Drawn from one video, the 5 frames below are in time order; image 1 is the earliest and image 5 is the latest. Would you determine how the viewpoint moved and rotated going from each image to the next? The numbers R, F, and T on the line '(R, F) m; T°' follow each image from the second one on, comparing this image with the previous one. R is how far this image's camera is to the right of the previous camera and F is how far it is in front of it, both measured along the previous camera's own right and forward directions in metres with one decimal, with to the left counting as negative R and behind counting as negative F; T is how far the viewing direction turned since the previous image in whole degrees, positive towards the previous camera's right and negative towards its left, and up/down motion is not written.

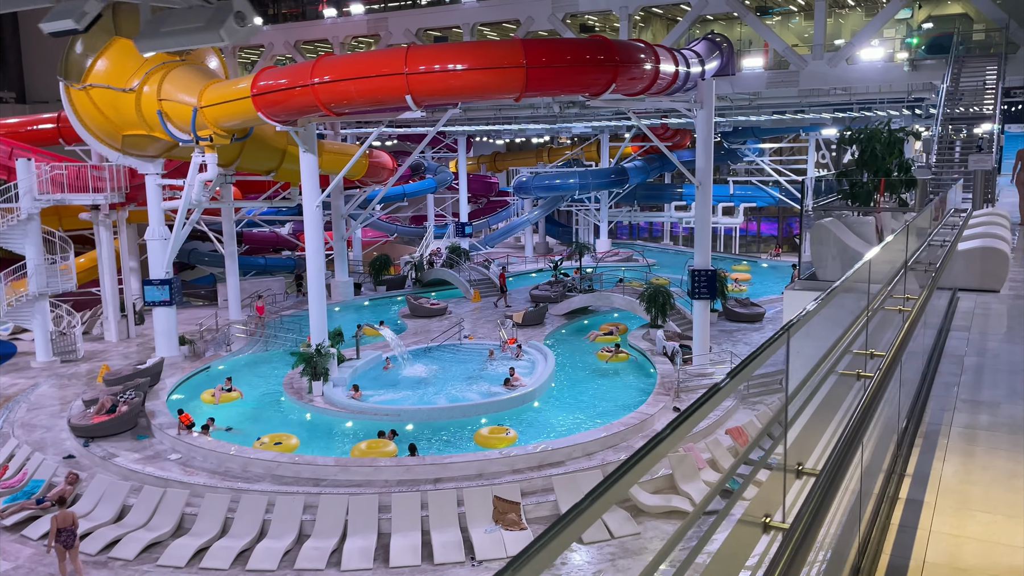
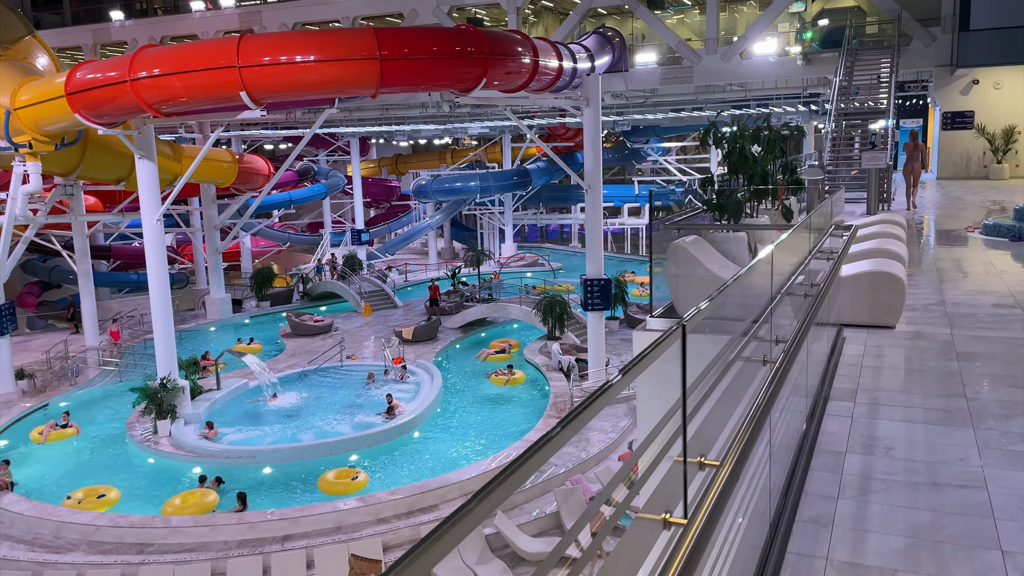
(+0.7, +1.2) m; +5°
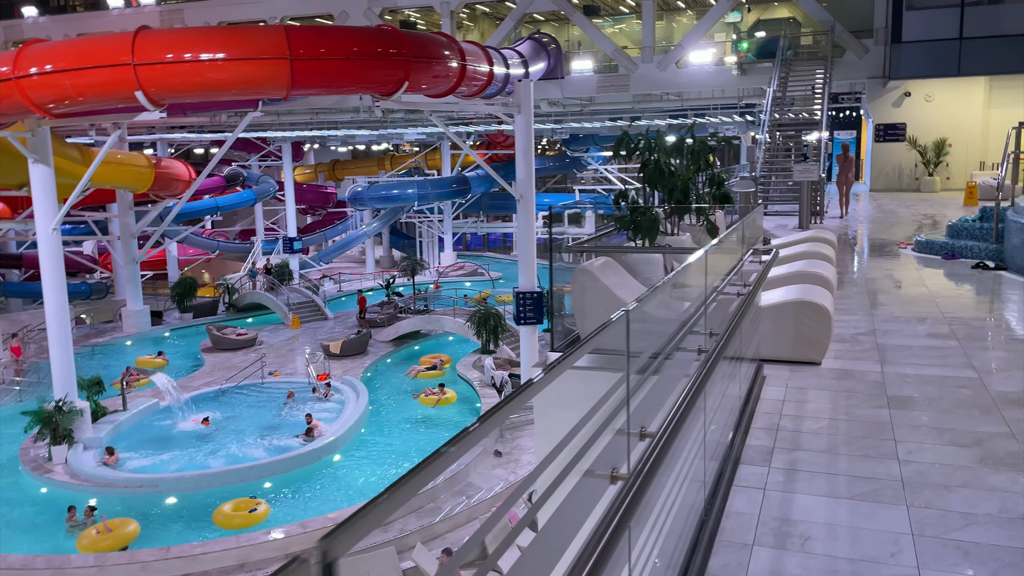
(+0.3, +0.5) m; +4°
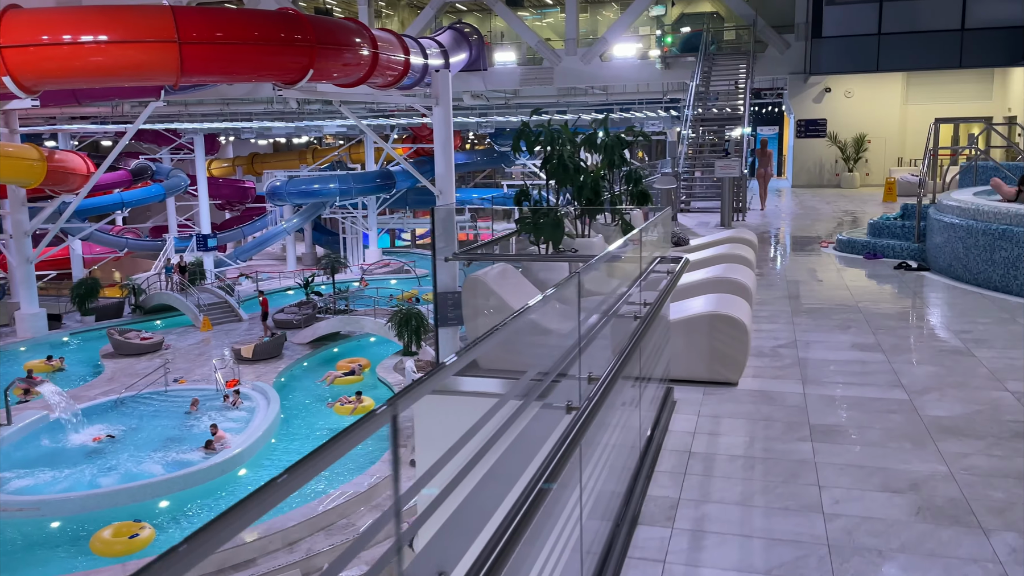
(+0.2, +0.5) m; +5°
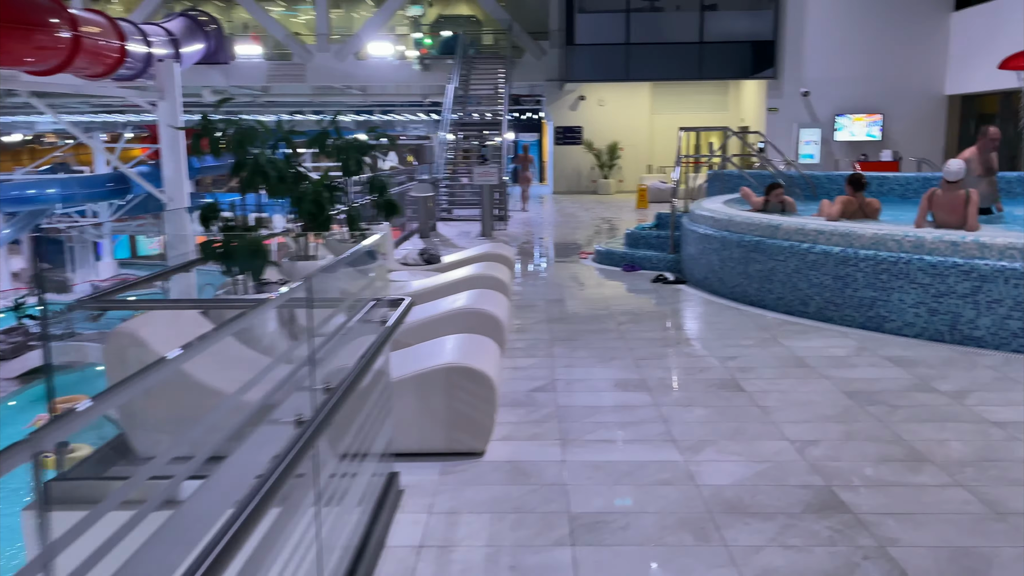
(+0.3, +0.7) m; +16°
